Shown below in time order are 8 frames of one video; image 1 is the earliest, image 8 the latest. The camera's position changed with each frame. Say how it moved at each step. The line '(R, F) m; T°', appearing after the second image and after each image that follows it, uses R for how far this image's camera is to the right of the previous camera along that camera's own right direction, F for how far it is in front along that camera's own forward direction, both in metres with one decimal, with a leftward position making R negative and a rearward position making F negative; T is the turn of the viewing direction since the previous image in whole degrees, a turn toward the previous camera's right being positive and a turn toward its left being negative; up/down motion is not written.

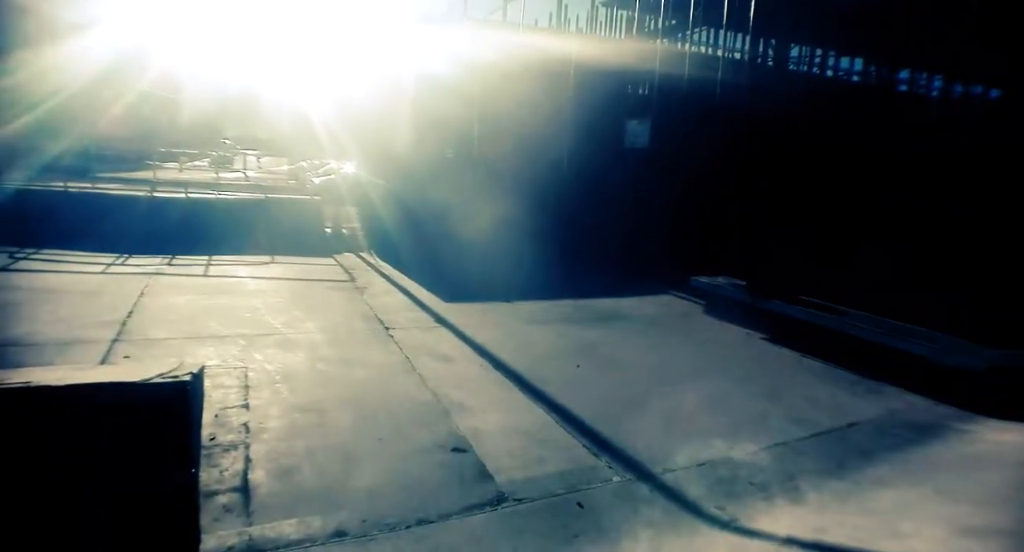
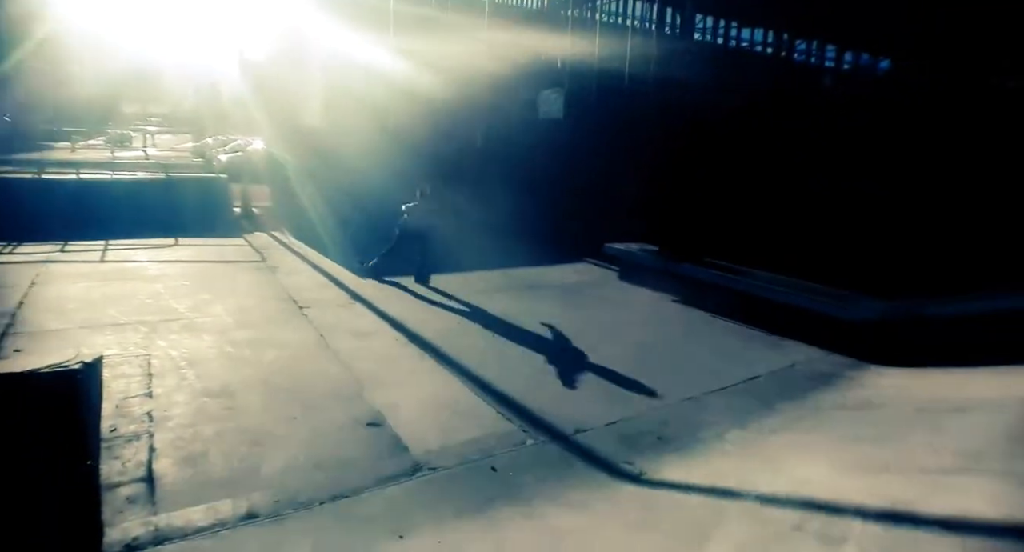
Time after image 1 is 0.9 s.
(+0.3, 0.0) m; +5°
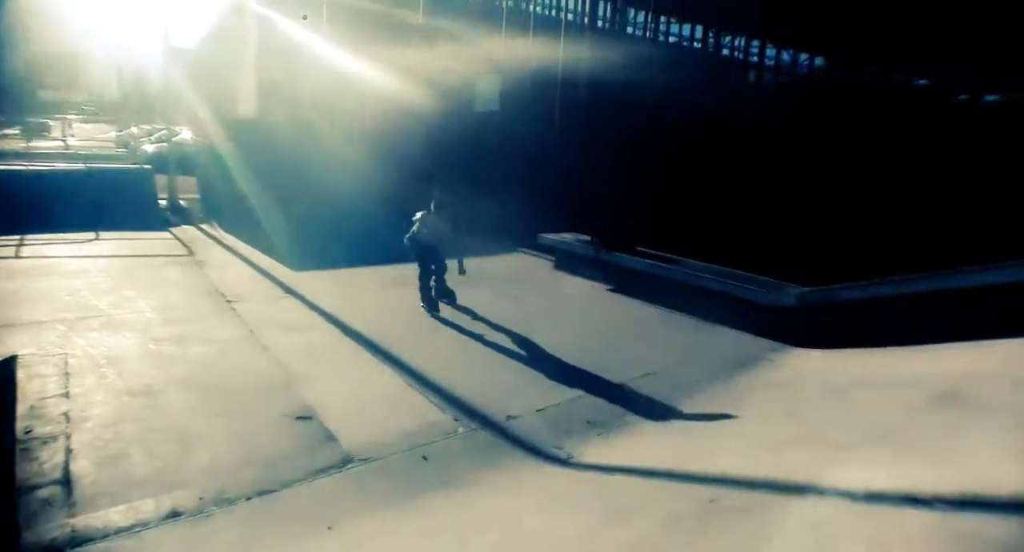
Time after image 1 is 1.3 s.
(+0.2, -0.1) m; +4°
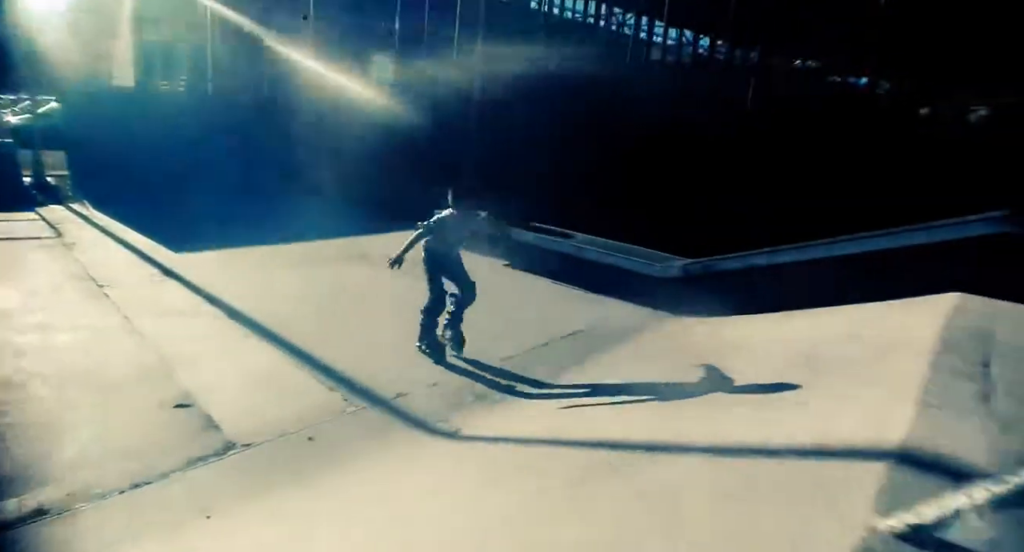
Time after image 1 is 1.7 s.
(+0.4, 0.0) m; +6°
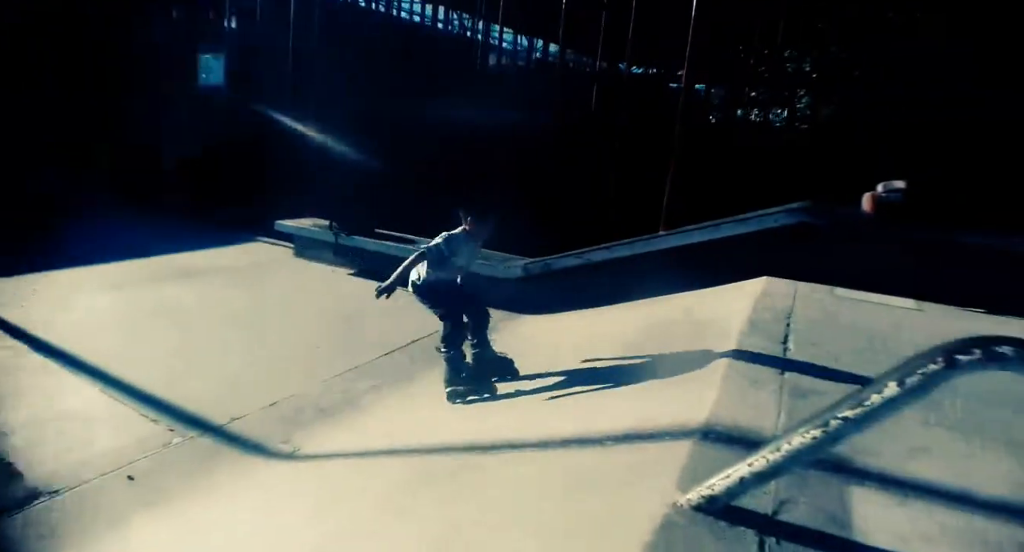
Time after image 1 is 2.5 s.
(+0.4, 0.0) m; +9°
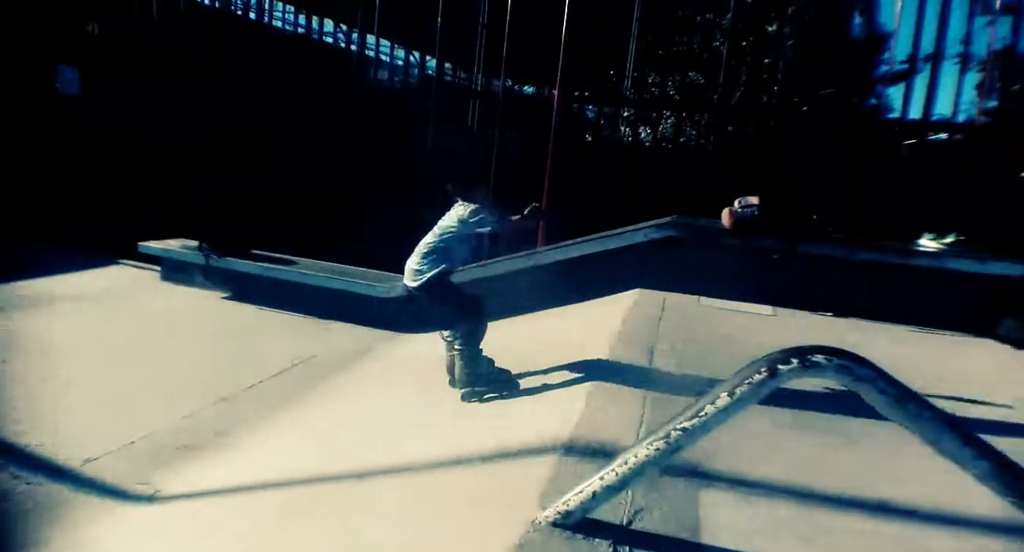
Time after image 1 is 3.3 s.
(+0.3, 0.0) m; +7°
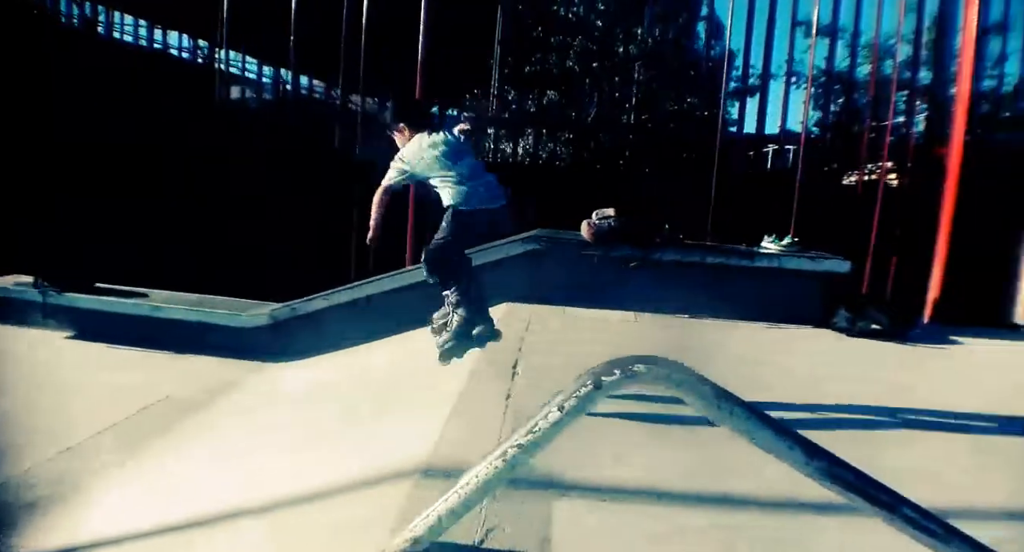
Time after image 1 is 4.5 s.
(+0.4, 0.0) m; +8°
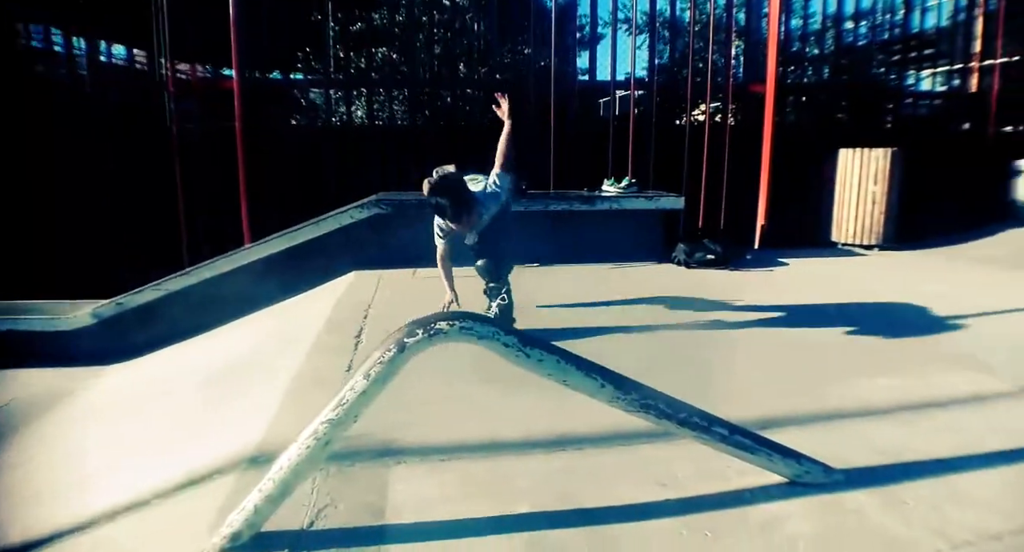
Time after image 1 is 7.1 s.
(+0.5, 0.0) m; +8°
